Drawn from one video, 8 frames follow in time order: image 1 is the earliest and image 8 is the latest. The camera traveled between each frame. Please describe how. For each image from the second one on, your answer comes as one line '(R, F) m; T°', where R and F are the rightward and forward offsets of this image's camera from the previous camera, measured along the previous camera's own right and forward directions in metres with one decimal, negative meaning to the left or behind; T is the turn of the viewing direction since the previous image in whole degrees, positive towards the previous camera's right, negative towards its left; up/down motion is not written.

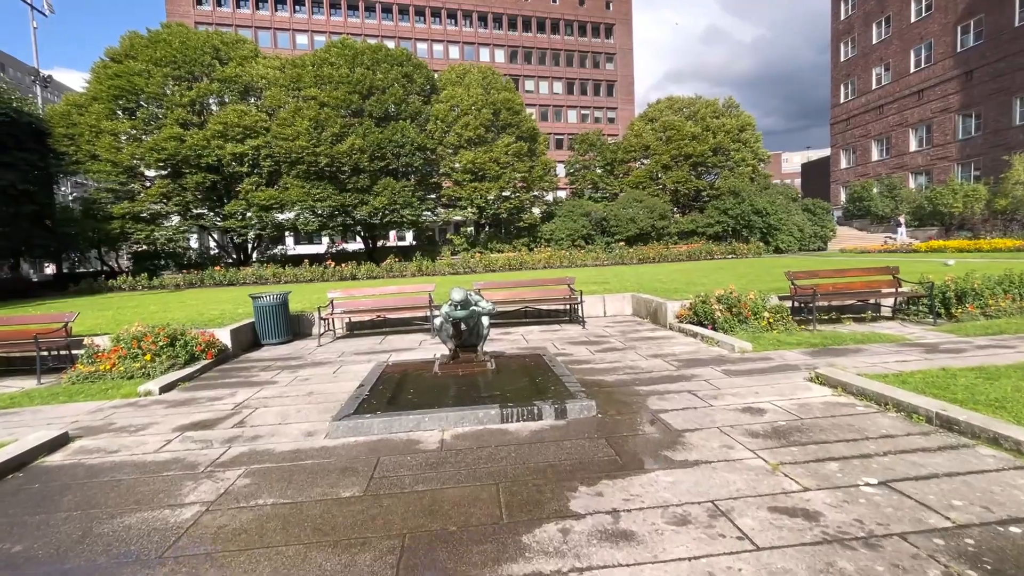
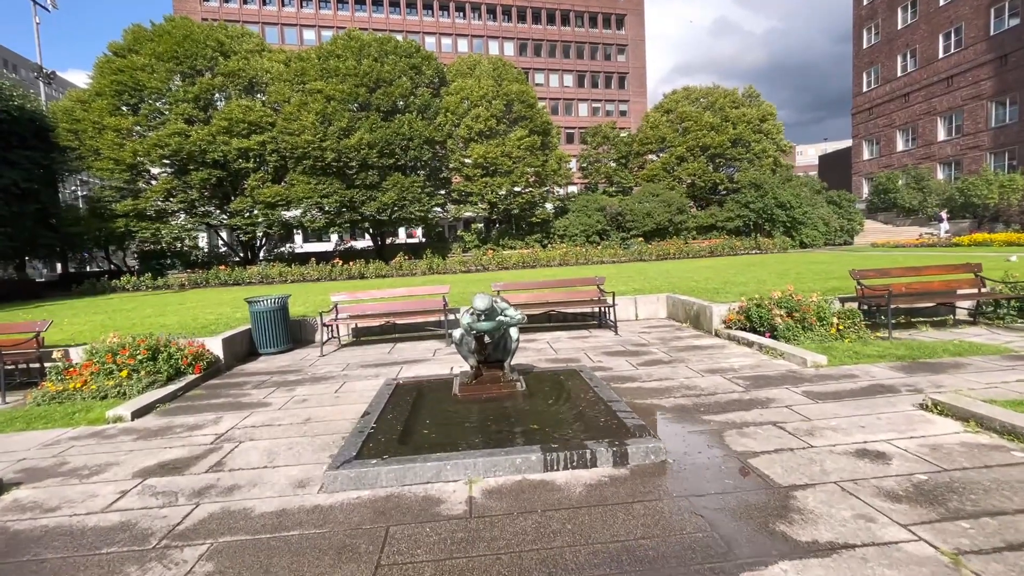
(-0.3, +1.1) m; -1°
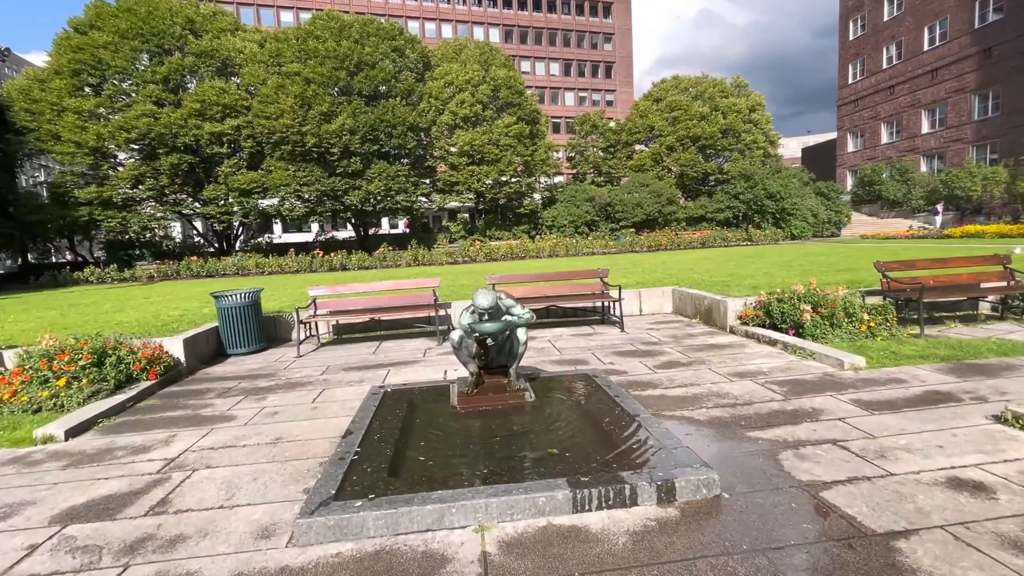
(-0.2, +0.8) m; +2°
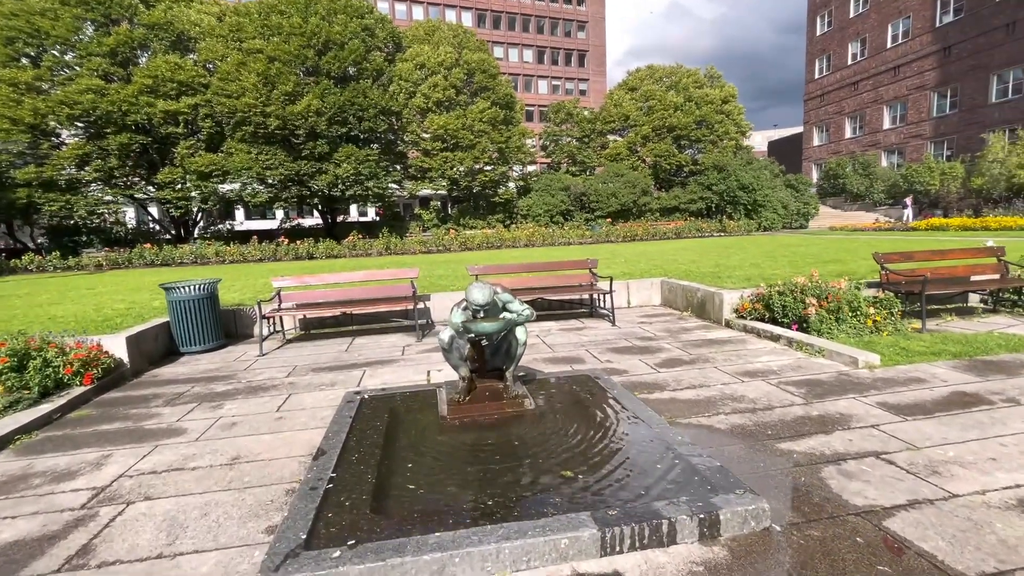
(-0.2, +0.6) m; +3°
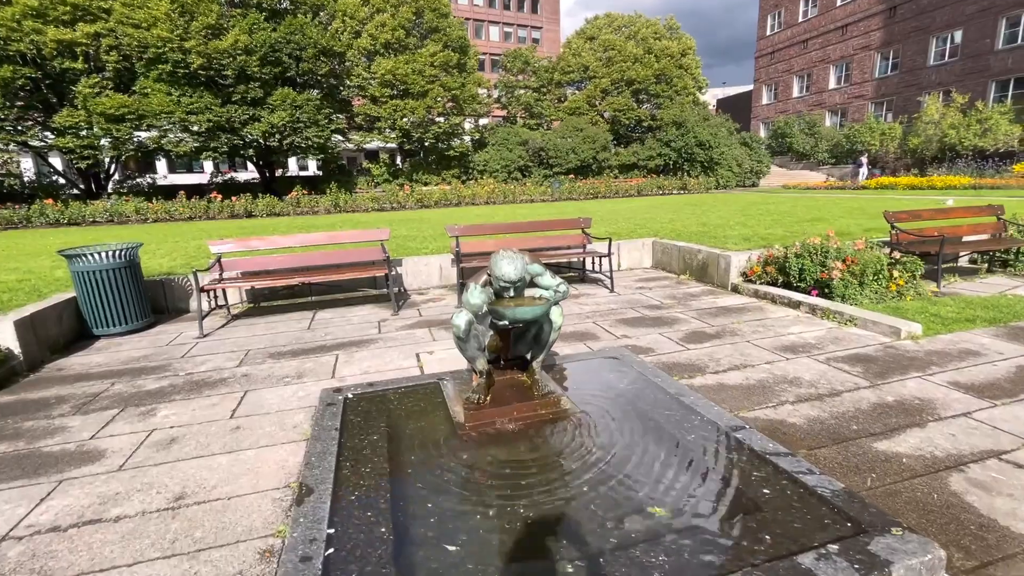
(-0.5, +1.0) m; +6°
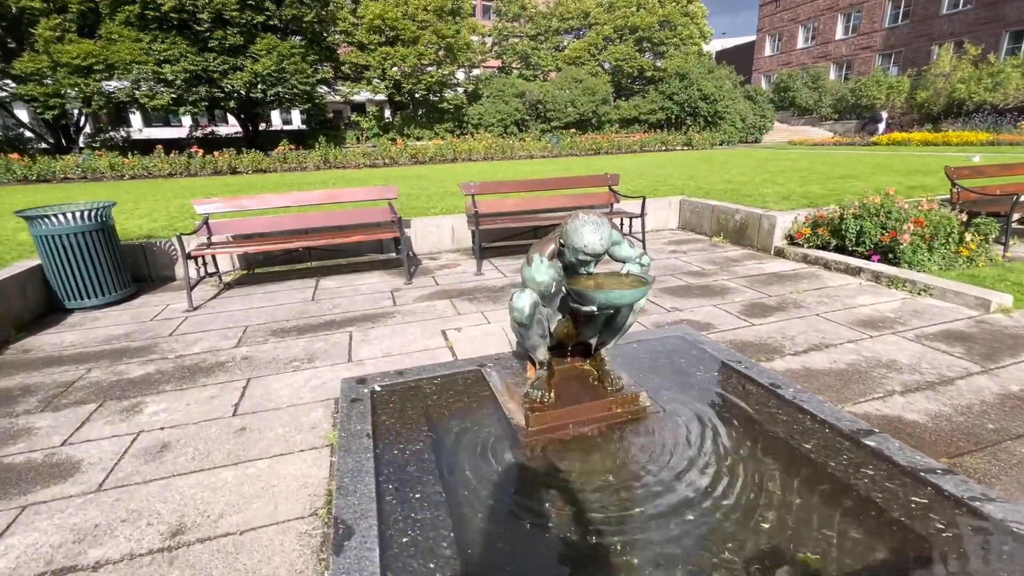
(-0.4, +0.6) m; +1°
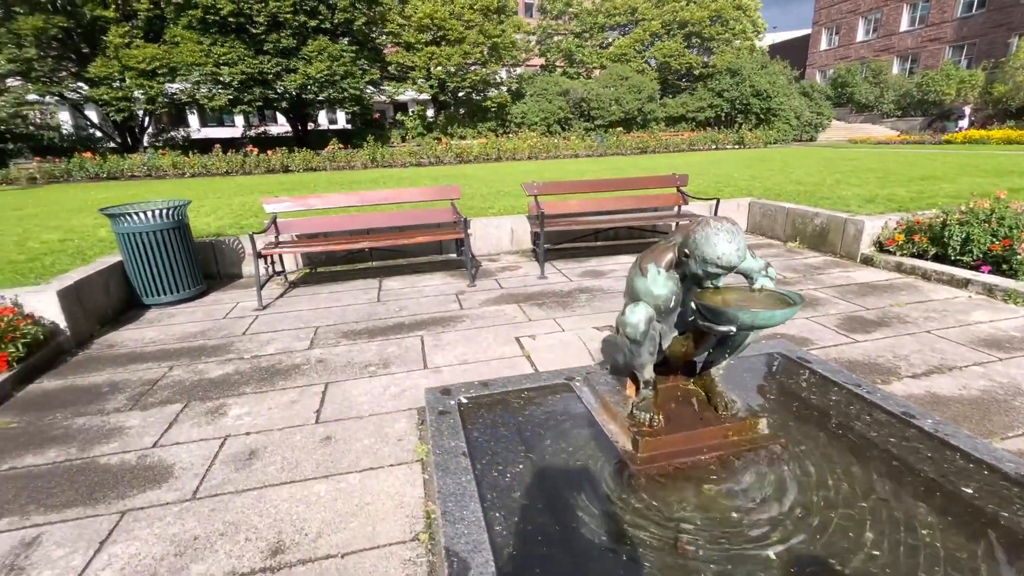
(-0.4, +0.2) m; -4°
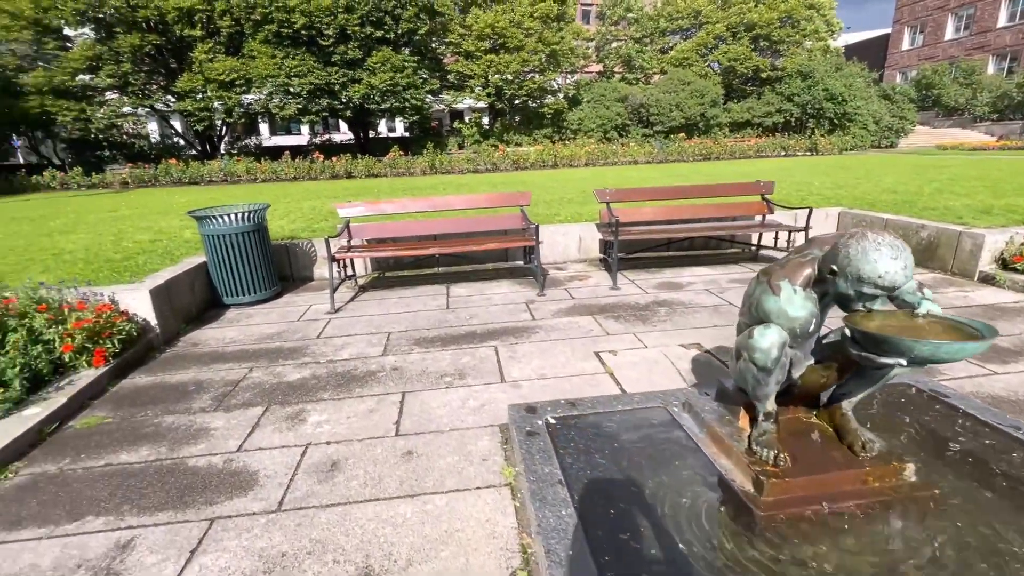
(-0.3, +0.2) m; -6°
